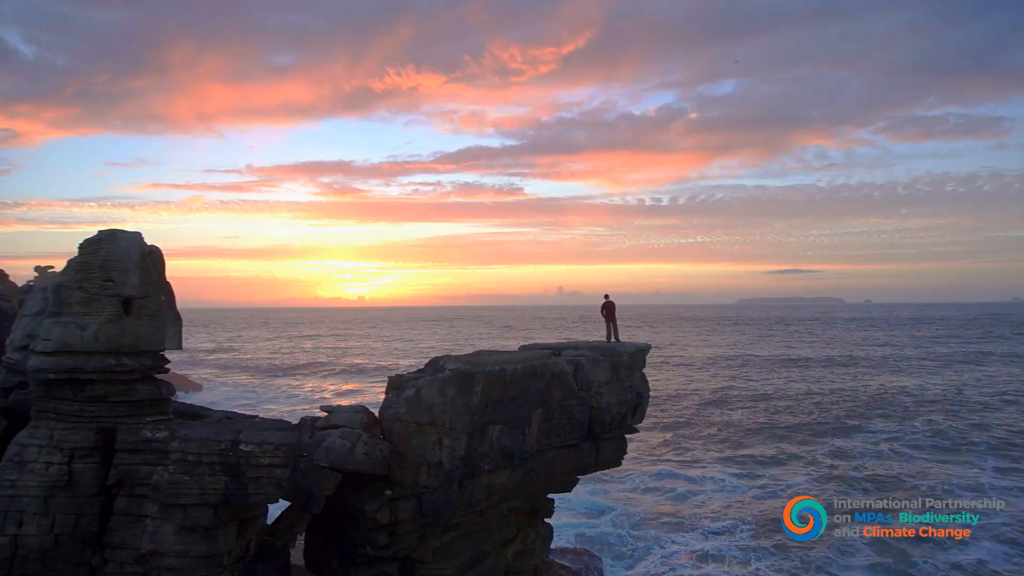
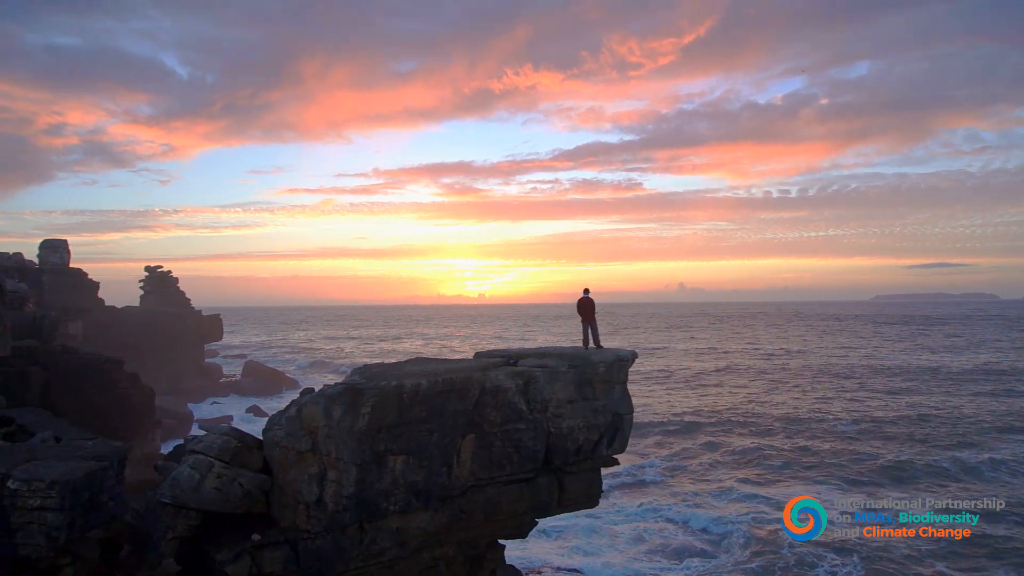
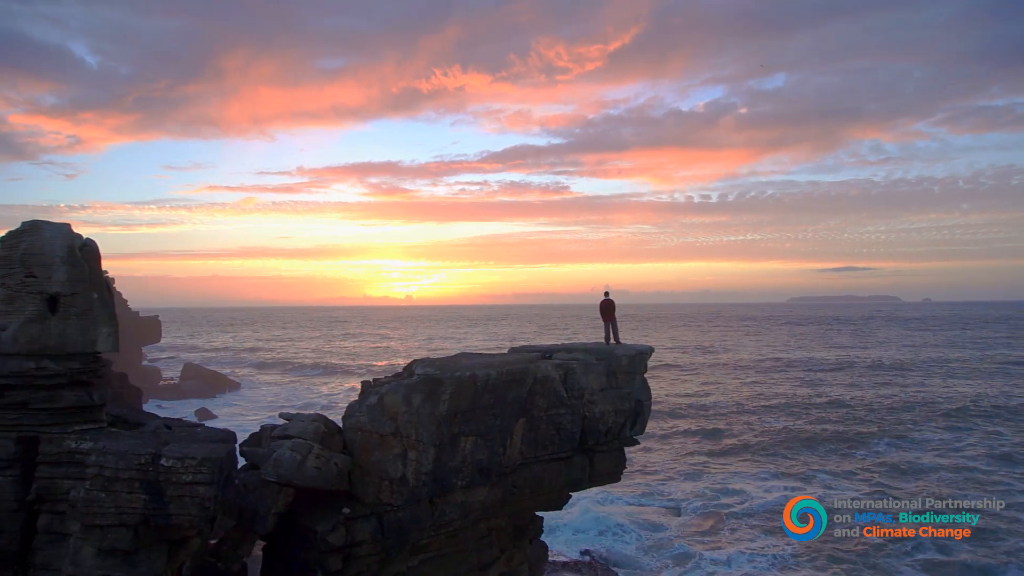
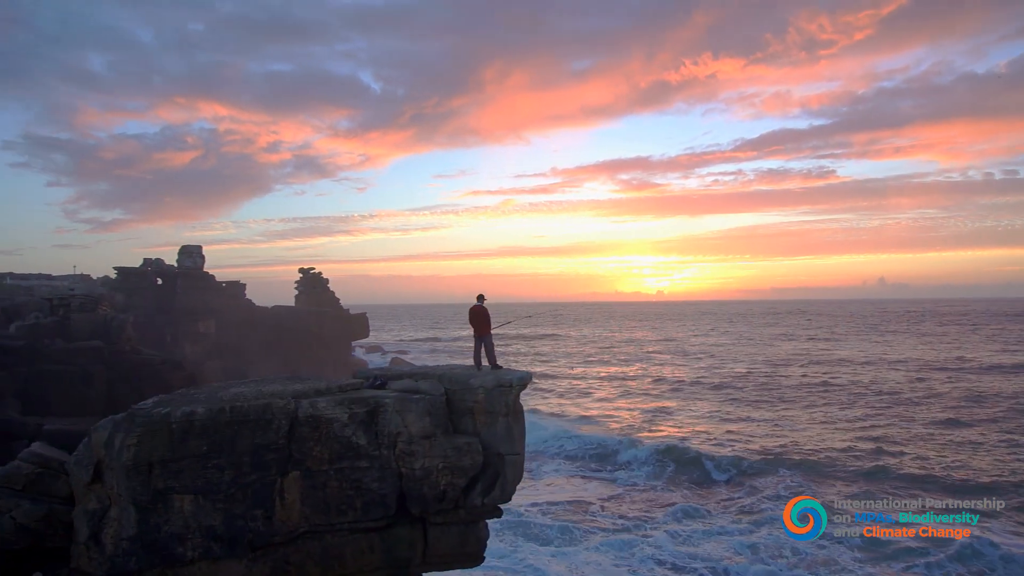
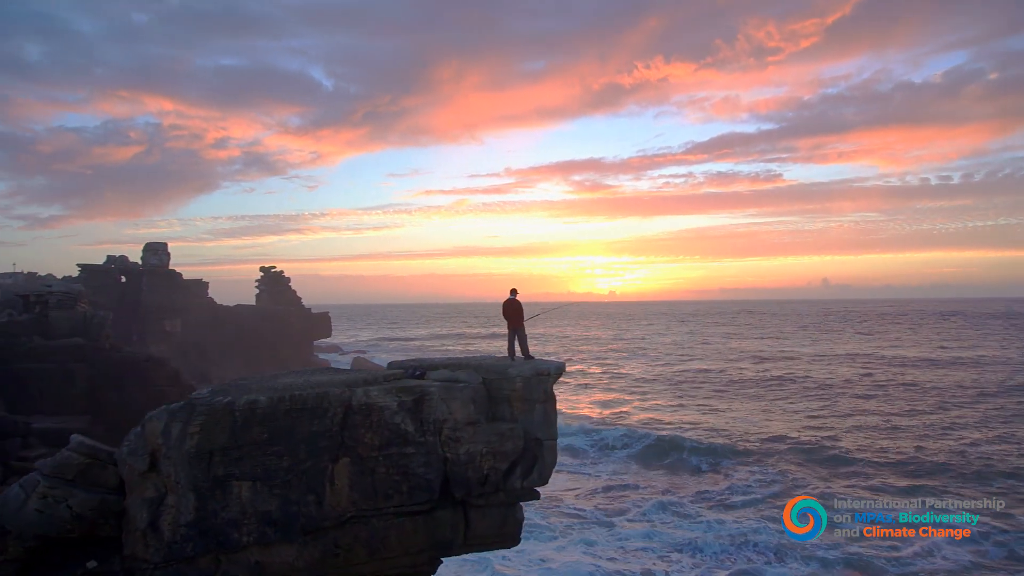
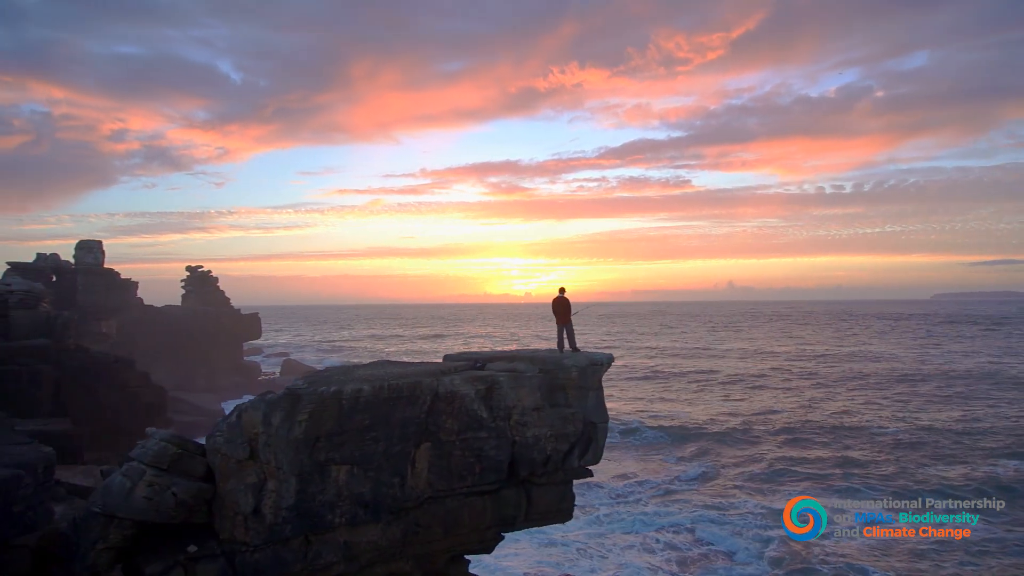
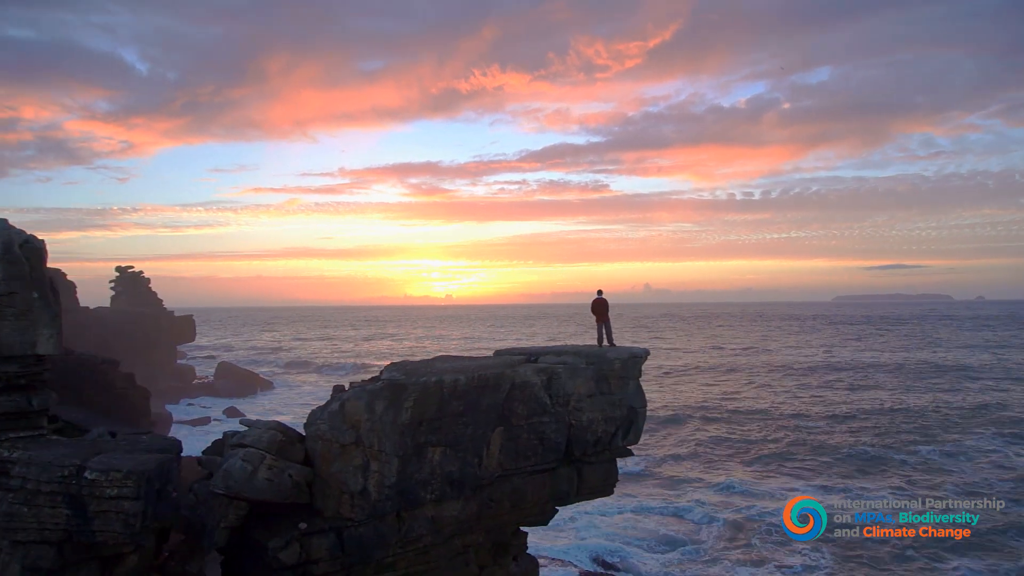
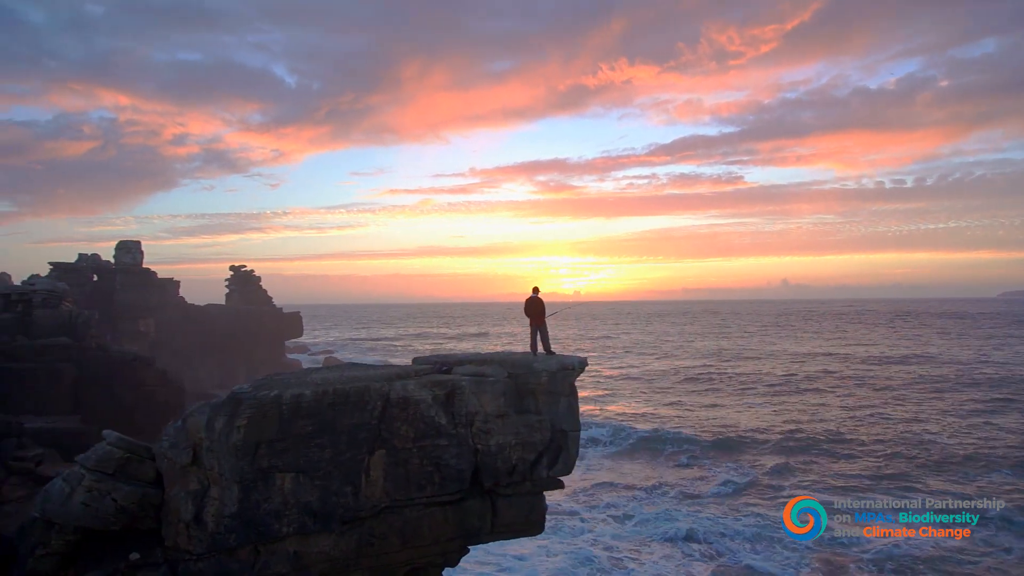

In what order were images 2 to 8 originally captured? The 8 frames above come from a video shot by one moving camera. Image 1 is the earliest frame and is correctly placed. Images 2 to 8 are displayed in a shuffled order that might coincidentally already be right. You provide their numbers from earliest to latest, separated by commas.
3, 7, 2, 6, 8, 5, 4
